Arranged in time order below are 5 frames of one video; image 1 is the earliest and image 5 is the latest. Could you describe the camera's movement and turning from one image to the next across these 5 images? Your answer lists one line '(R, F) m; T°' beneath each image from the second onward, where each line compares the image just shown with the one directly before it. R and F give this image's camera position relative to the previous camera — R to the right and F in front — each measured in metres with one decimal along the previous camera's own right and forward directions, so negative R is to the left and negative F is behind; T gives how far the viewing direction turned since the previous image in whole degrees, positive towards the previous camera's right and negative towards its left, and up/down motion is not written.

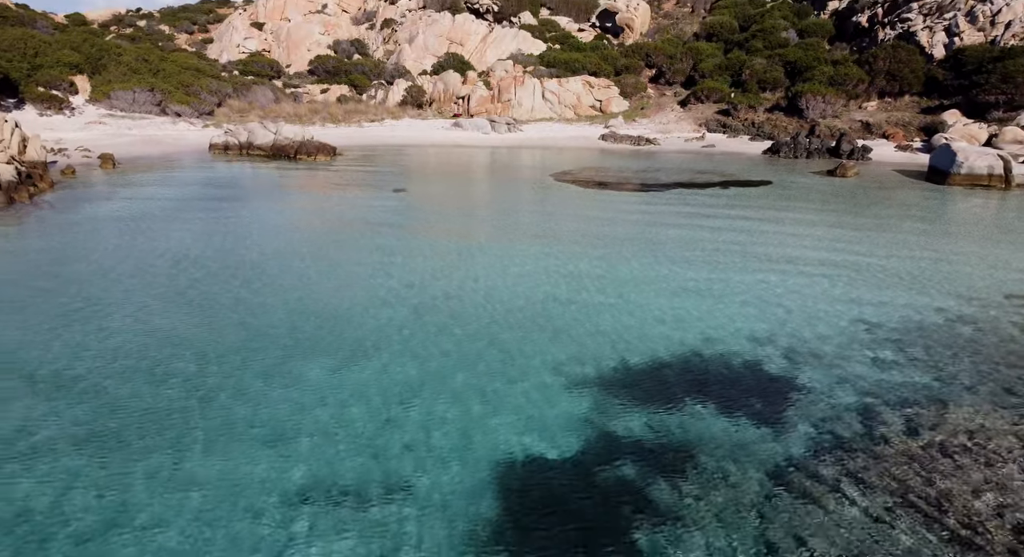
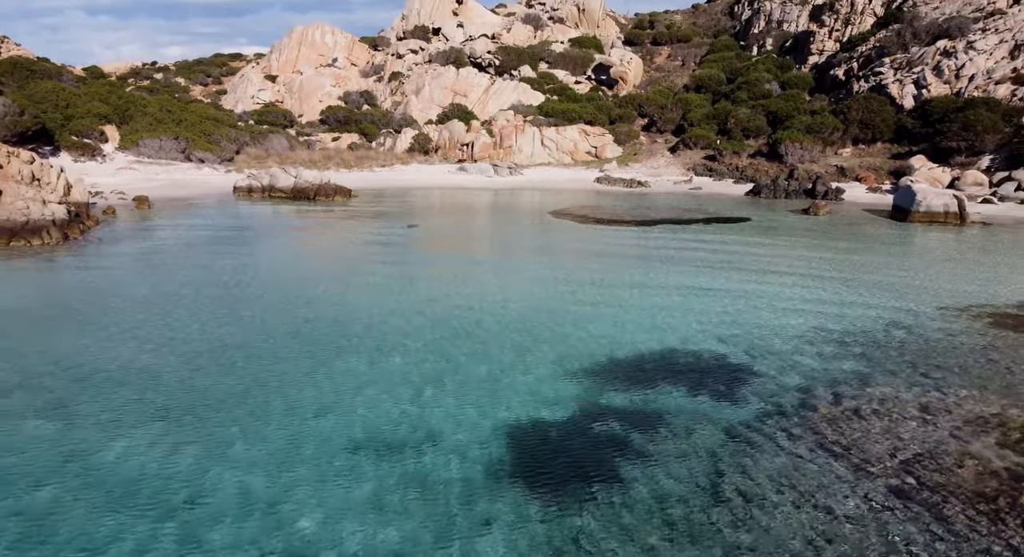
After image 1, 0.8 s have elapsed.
(-0.1, -1.7) m; 0°
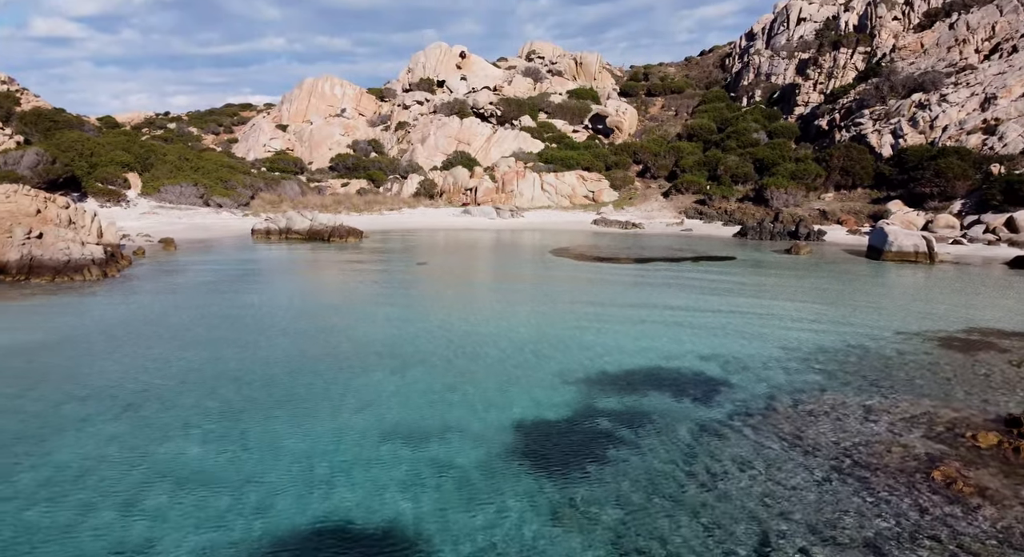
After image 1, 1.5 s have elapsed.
(-0.1, -1.4) m; 0°
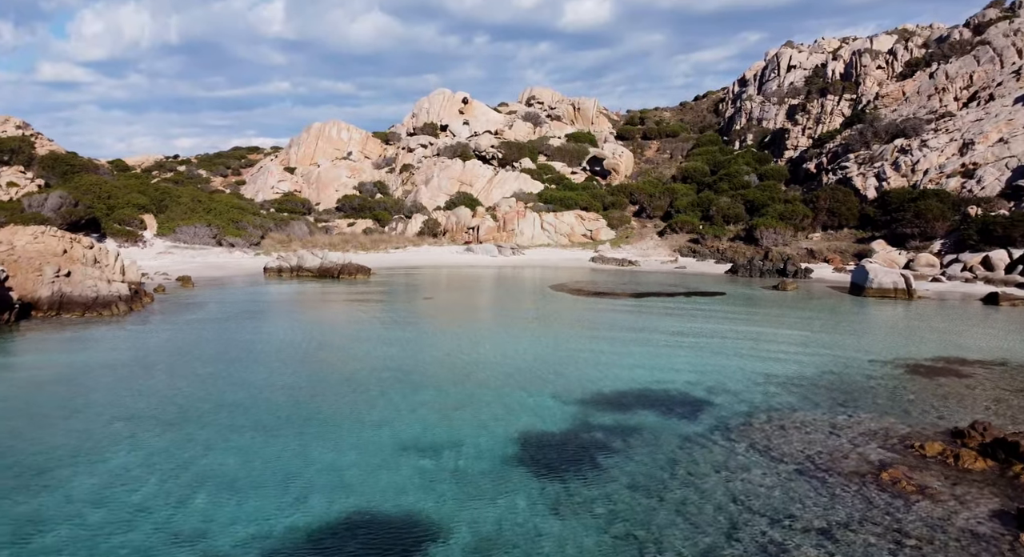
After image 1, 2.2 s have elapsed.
(-0.1, -1.2) m; 0°
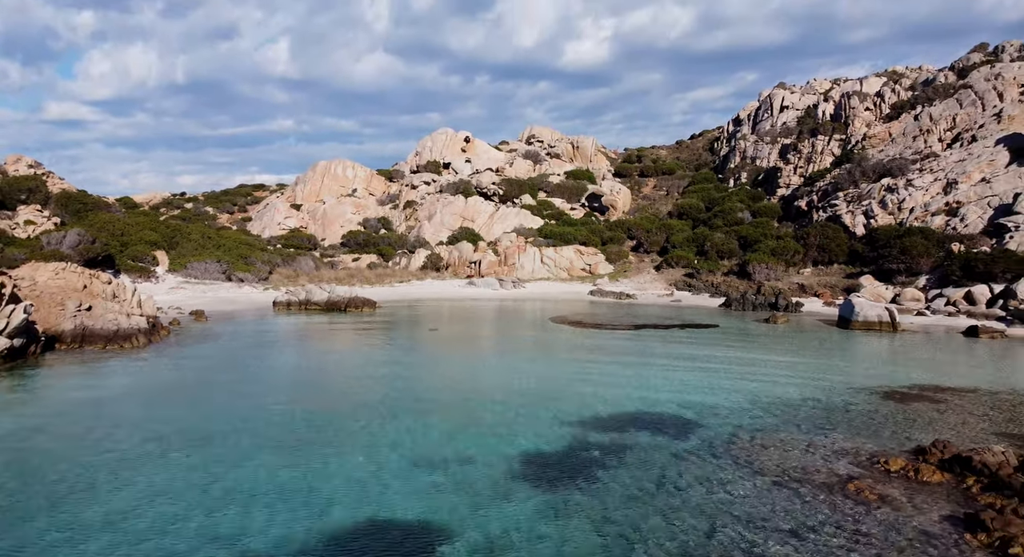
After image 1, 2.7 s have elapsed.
(-0.1, -1.0) m; 0°
